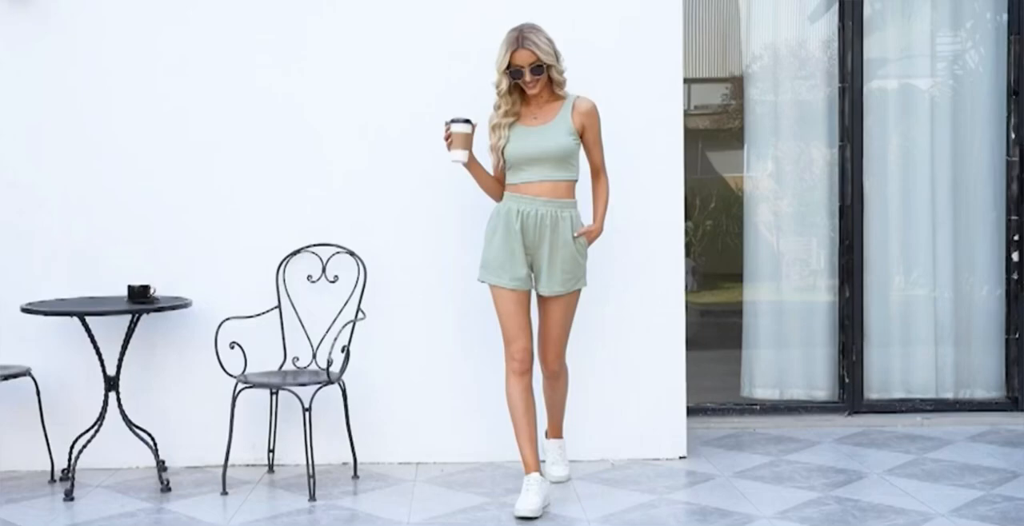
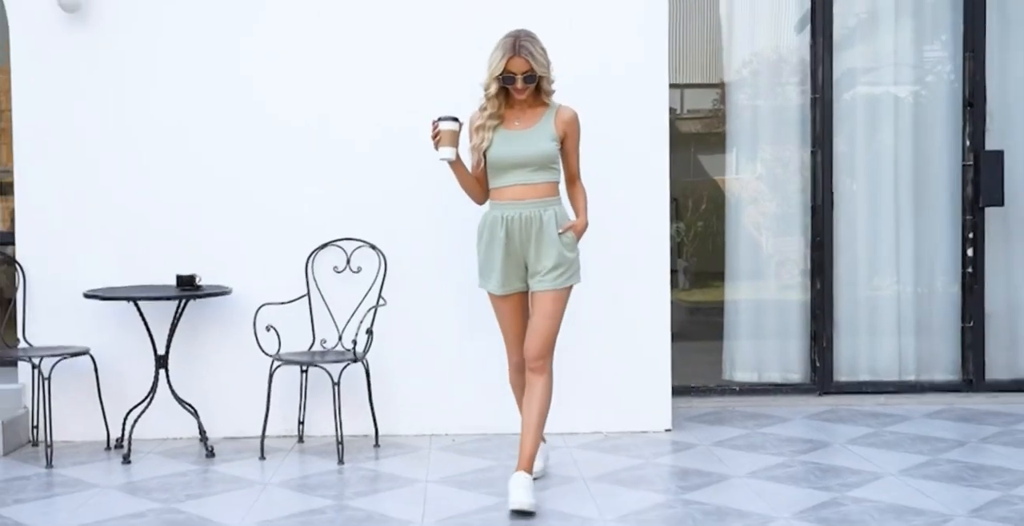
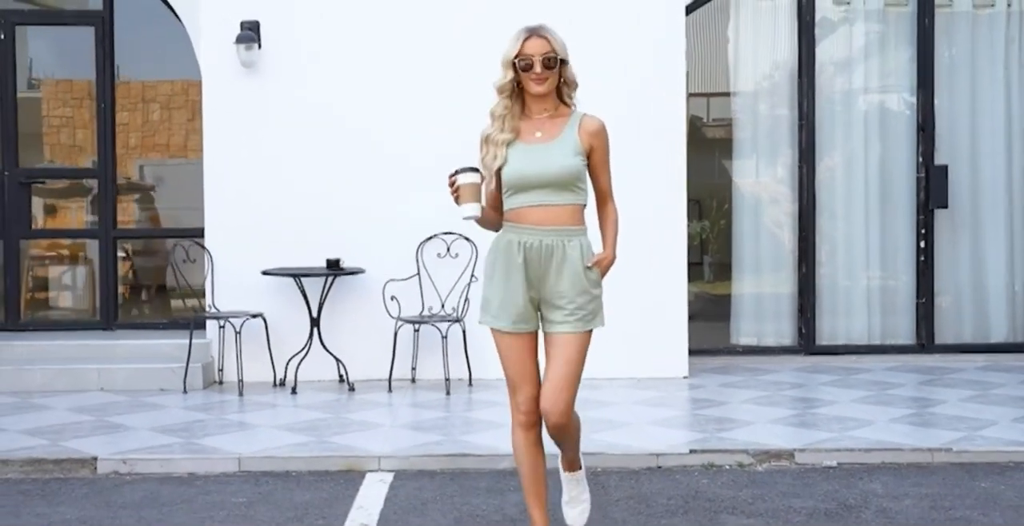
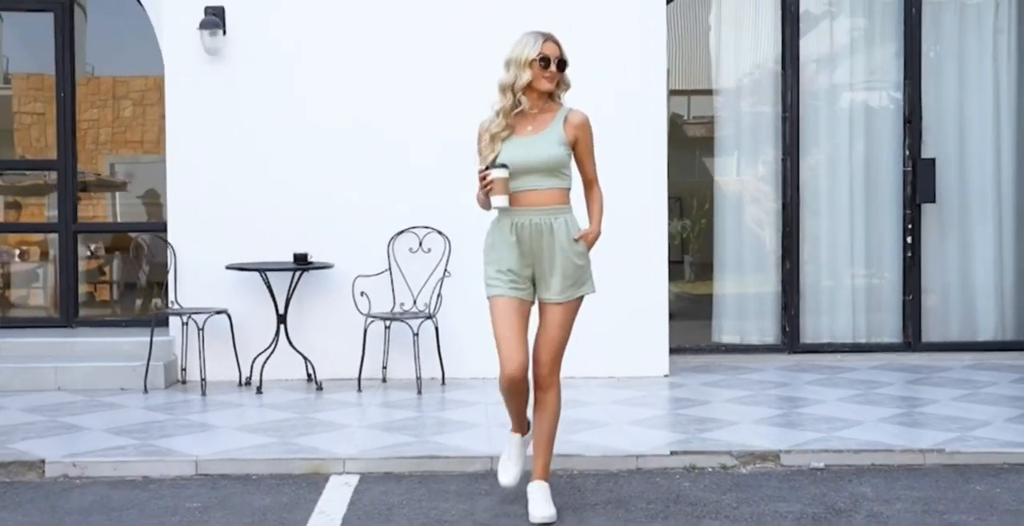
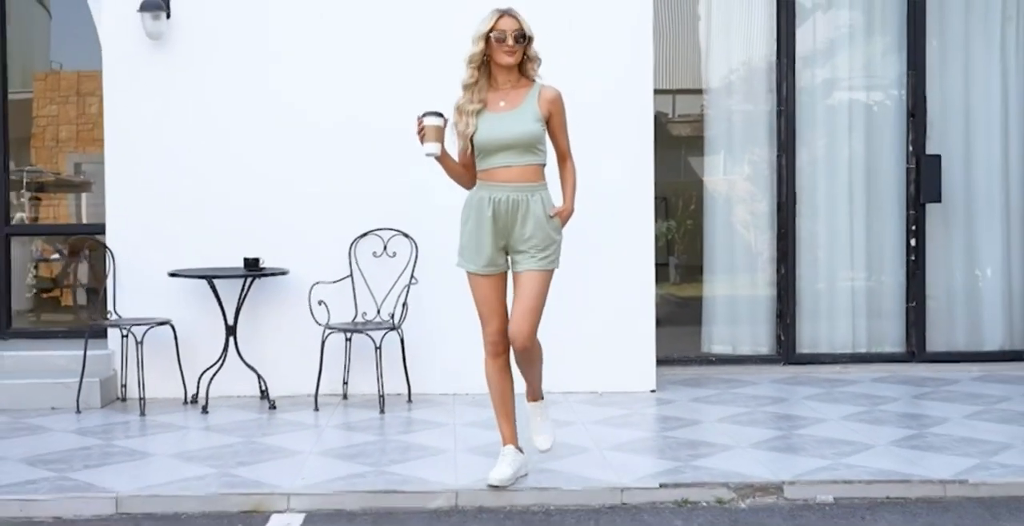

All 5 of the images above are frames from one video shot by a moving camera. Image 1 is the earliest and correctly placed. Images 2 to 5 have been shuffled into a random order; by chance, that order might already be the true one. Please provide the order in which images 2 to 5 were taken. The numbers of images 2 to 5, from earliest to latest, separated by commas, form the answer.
2, 5, 4, 3
